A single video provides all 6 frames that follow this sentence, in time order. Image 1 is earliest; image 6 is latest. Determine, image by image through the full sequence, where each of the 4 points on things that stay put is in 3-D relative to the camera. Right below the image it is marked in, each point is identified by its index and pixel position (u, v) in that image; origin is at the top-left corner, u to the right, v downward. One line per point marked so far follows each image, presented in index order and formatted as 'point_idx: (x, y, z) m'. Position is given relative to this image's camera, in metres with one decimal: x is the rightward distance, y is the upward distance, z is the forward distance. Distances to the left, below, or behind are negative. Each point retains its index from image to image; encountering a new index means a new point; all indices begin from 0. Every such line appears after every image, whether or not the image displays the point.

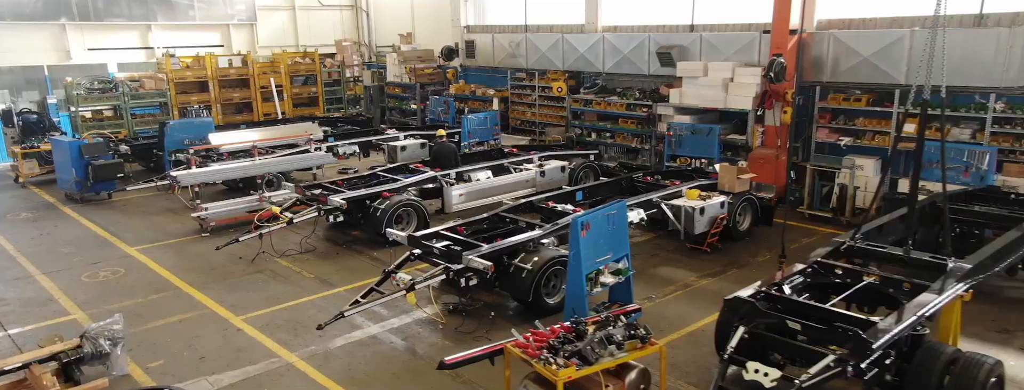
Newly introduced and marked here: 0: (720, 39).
0: (+3.3, +2.5, +10.8) m
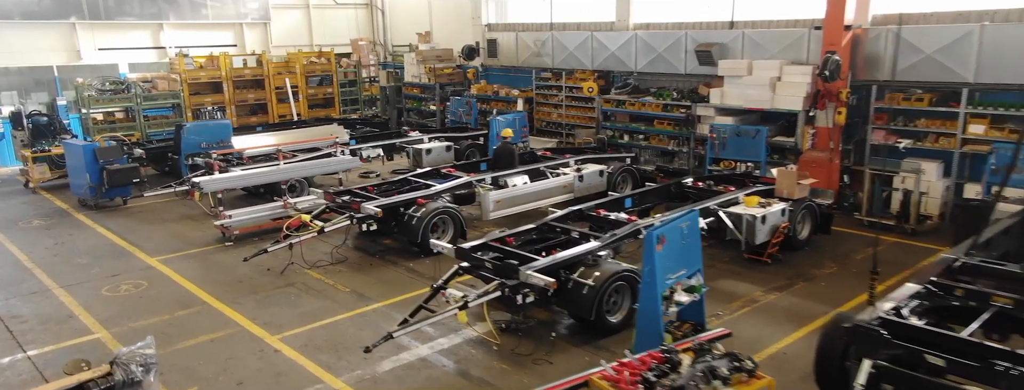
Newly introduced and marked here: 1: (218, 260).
0: (+3.8, +2.4, +10.3) m
1: (-3.6, -0.8, +8.4) m
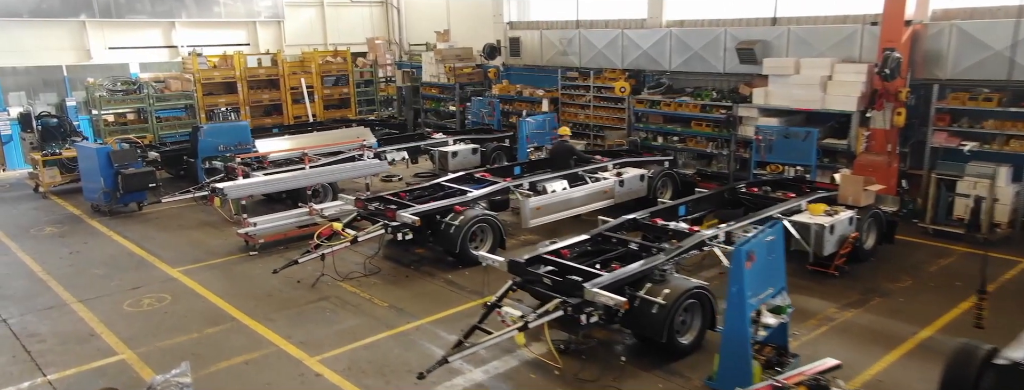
0: (+4.3, +2.3, +9.8) m
1: (-3.1, -0.9, +7.9) m
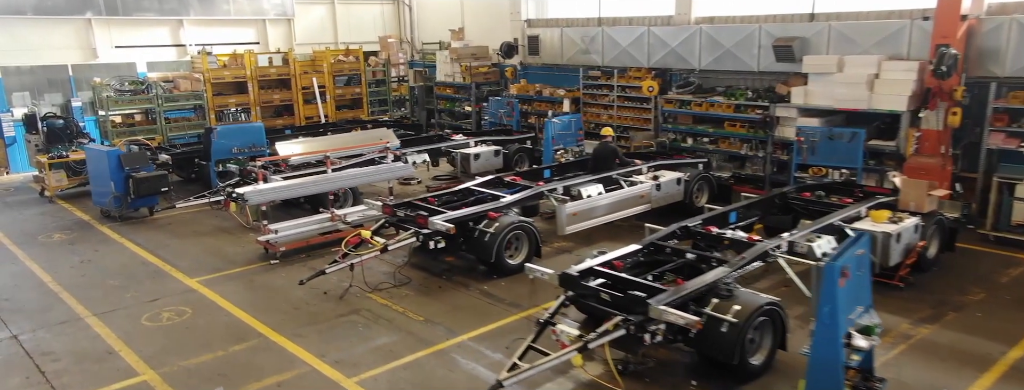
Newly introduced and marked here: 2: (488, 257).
0: (+4.7, +2.3, +9.4) m
1: (-2.7, -1.0, +7.5) m
2: (-0.3, -0.7, +7.3) m
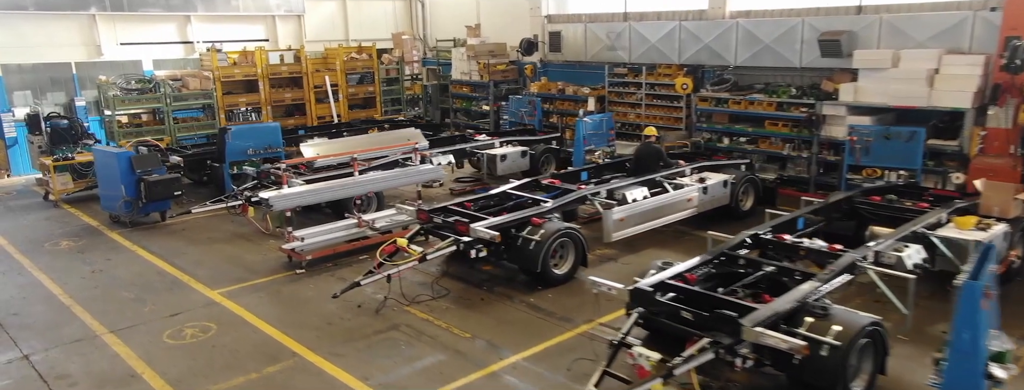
0: (+5.2, +2.2, +8.9) m
1: (-2.2, -1.0, +7.0) m
2: (+0.2, -0.7, +6.8) m
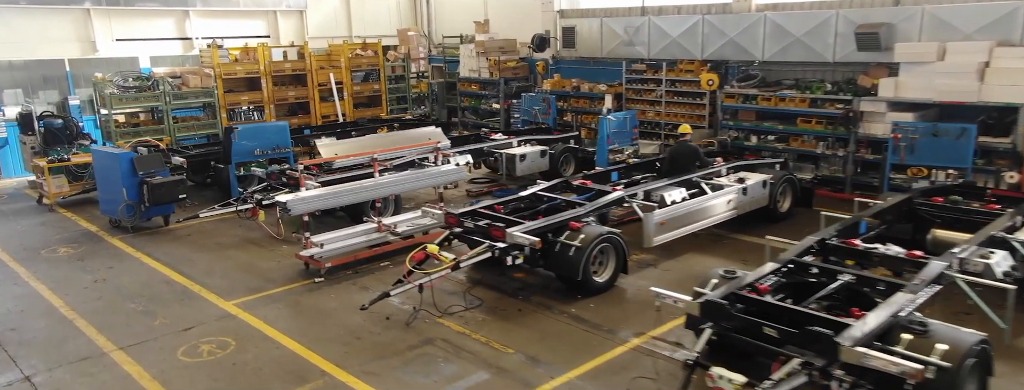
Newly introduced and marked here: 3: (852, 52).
0: (+5.5, +2.2, +8.5) m
1: (-1.9, -1.1, +6.5) m
2: (+0.6, -0.7, +6.4) m
3: (+4.8, +2.0, +9.5) m
